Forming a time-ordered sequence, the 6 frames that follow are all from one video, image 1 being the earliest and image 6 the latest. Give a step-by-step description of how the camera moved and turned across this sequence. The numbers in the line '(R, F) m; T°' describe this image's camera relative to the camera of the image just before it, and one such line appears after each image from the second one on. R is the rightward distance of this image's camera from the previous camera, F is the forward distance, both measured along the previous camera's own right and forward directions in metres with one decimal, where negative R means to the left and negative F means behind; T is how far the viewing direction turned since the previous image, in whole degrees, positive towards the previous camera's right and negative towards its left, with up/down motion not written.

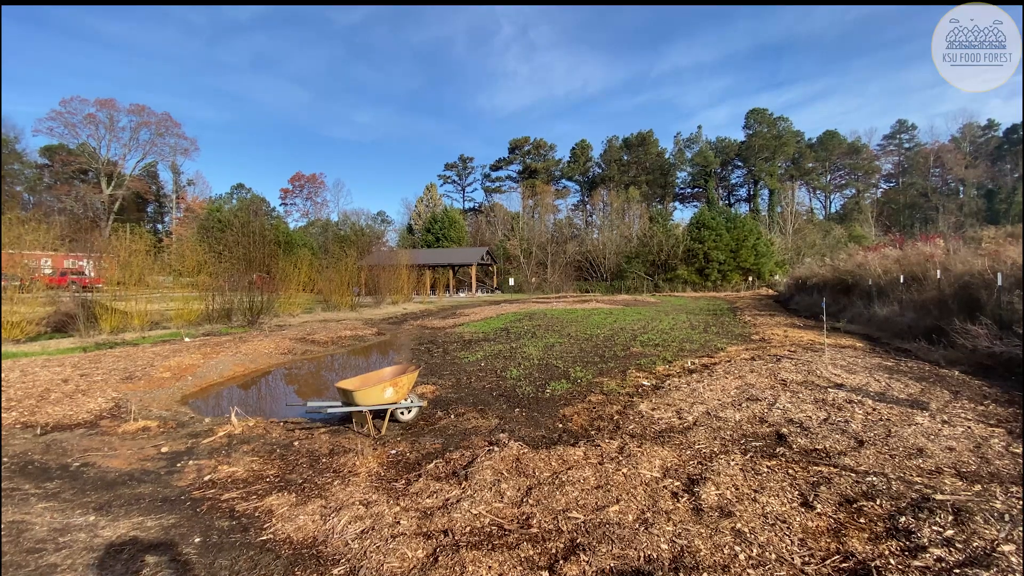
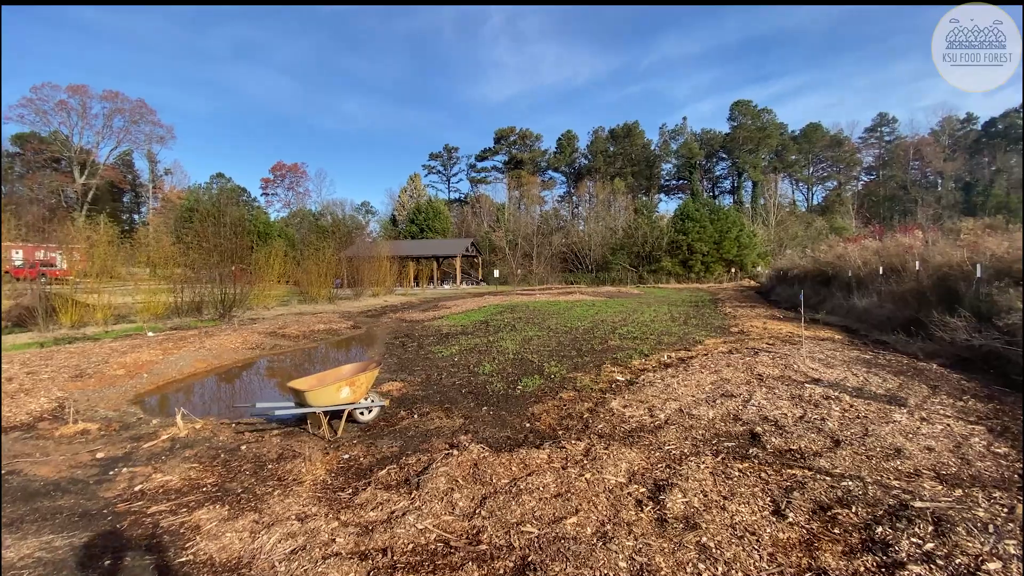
(+0.2, +0.3) m; +2°
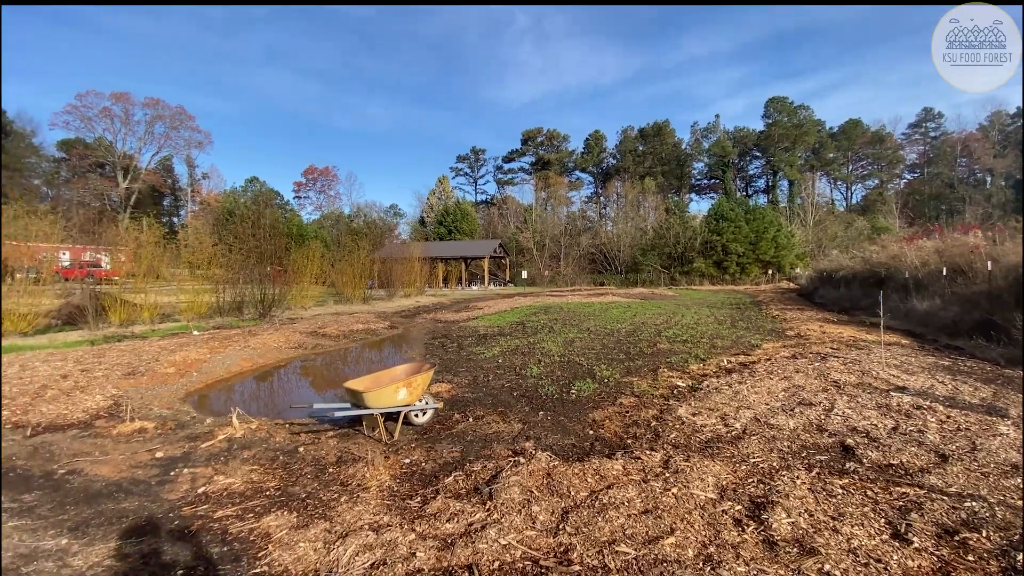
(-0.4, +0.2) m; -3°
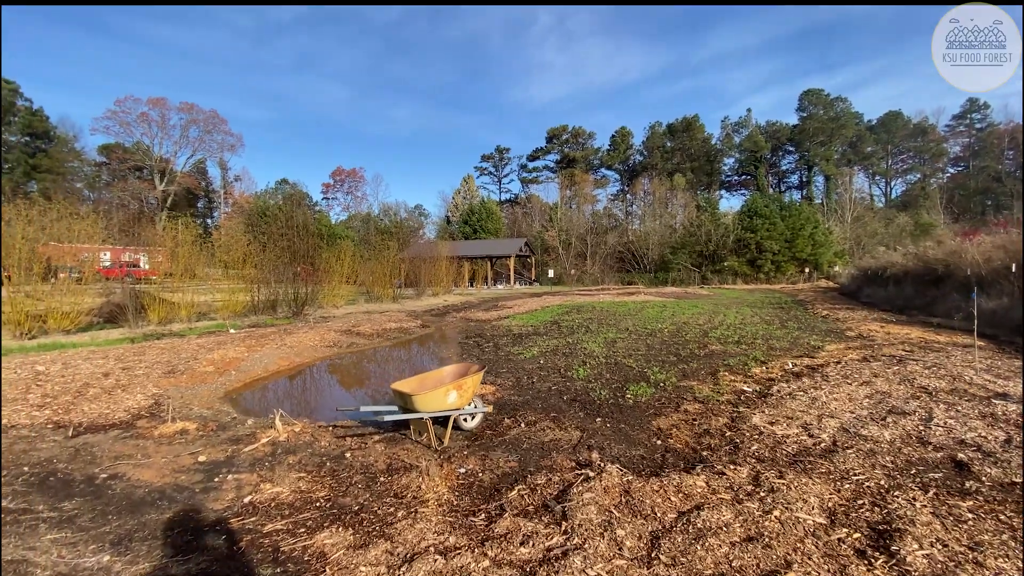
(-0.3, +0.3) m; -3°
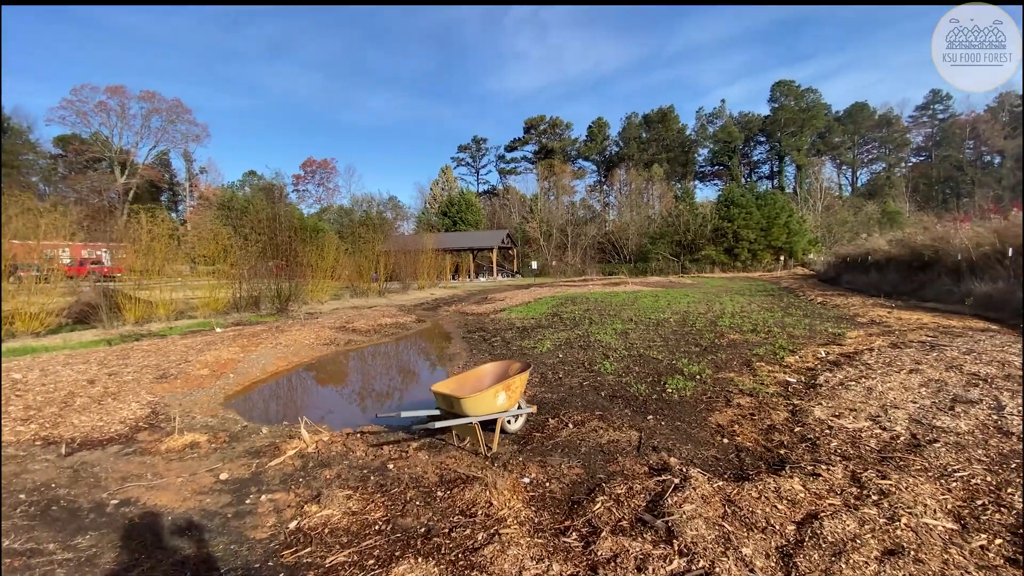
(-0.7, +0.4) m; +3°
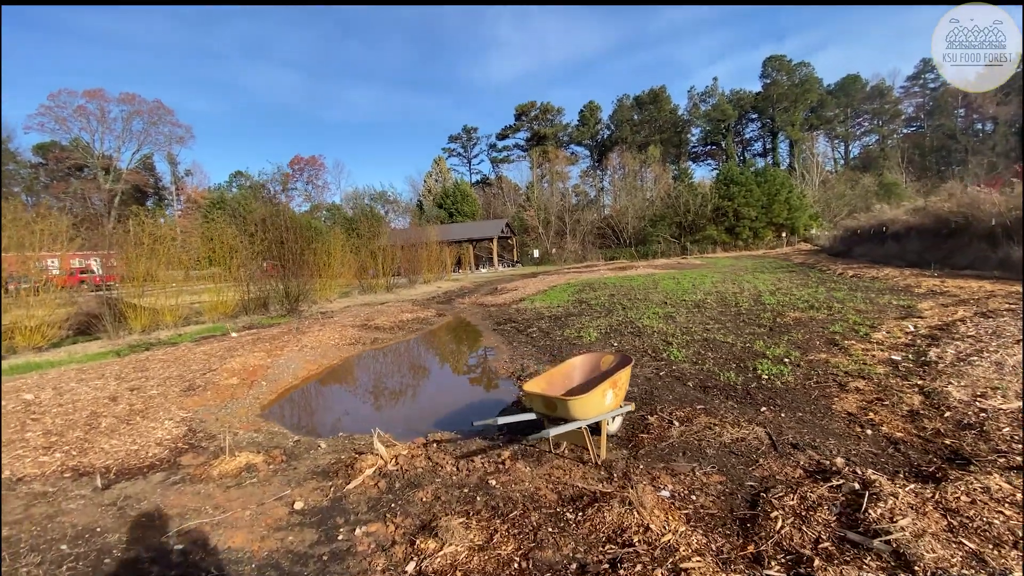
(-0.8, +0.6) m; +1°
